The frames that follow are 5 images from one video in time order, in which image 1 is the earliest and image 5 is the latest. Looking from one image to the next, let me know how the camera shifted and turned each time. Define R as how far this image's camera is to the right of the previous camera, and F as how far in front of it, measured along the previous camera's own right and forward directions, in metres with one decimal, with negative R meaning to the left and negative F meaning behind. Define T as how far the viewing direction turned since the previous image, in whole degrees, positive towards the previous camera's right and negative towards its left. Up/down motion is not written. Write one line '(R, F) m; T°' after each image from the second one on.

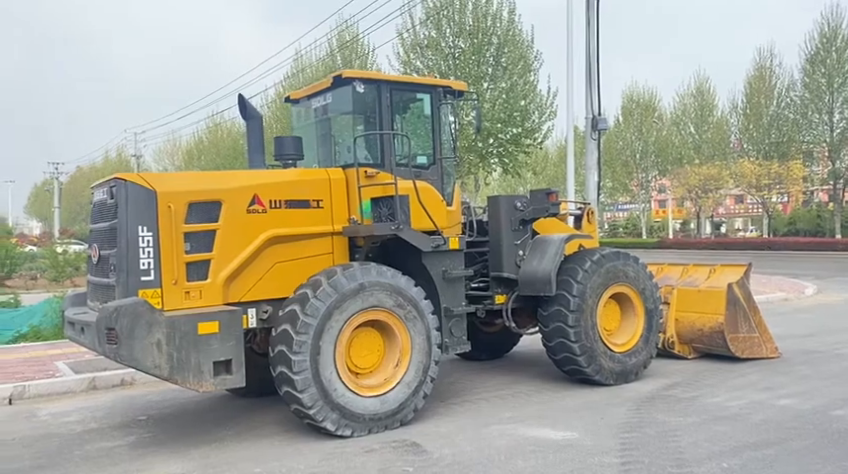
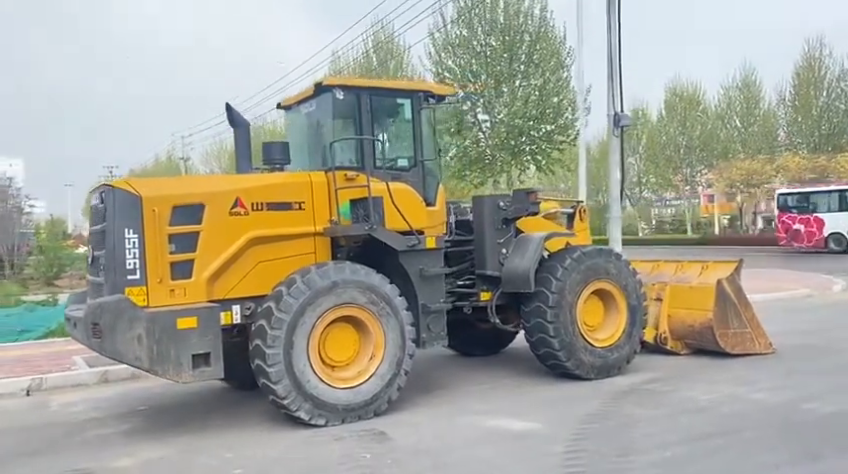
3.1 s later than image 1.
(+0.7, -0.3) m; -4°
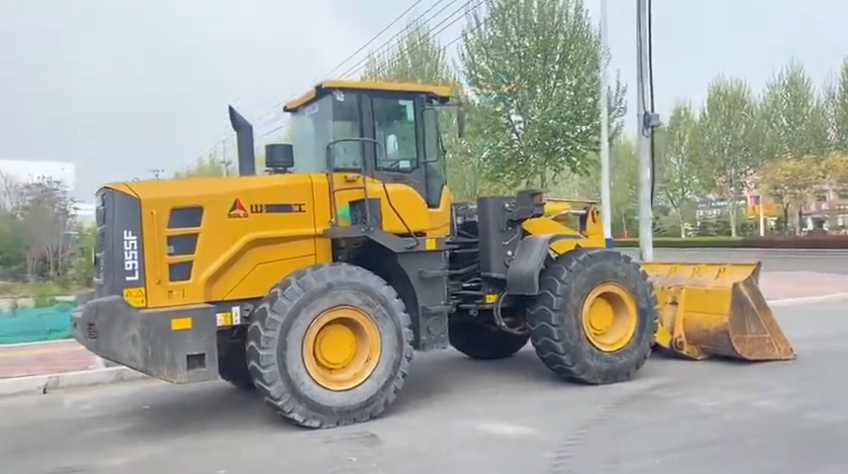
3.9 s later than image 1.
(+0.4, +0.1) m; -3°
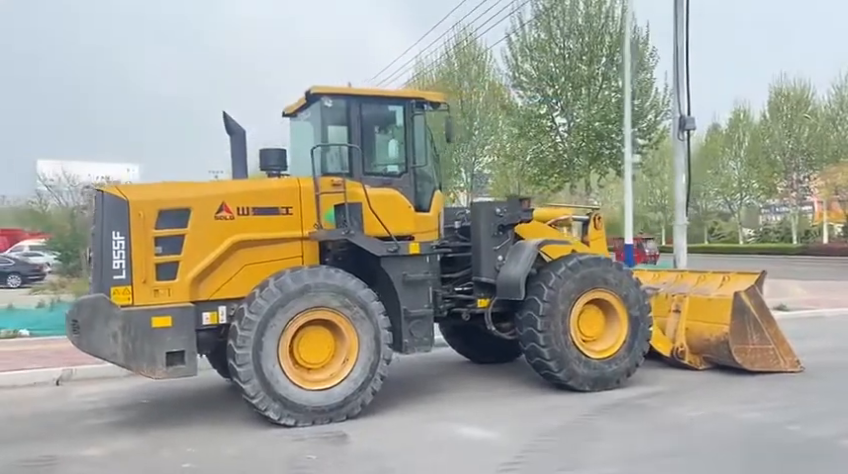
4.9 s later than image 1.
(+0.7, 0.0) m; -5°
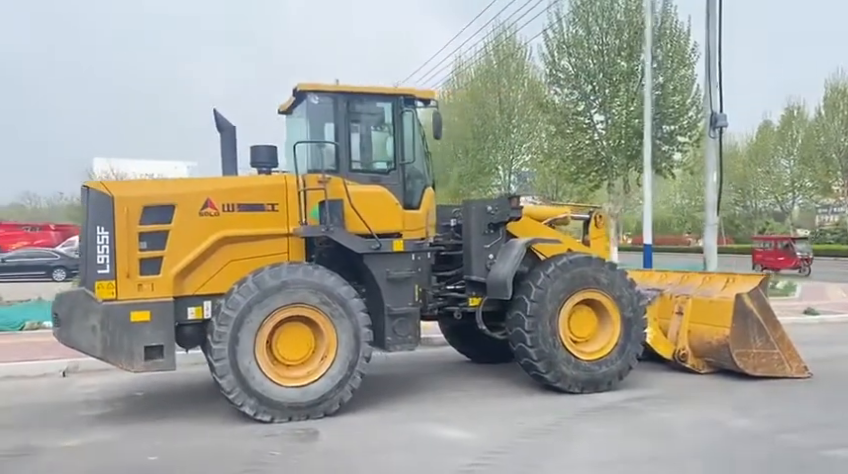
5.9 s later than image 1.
(+0.6, +0.1) m; -4°
